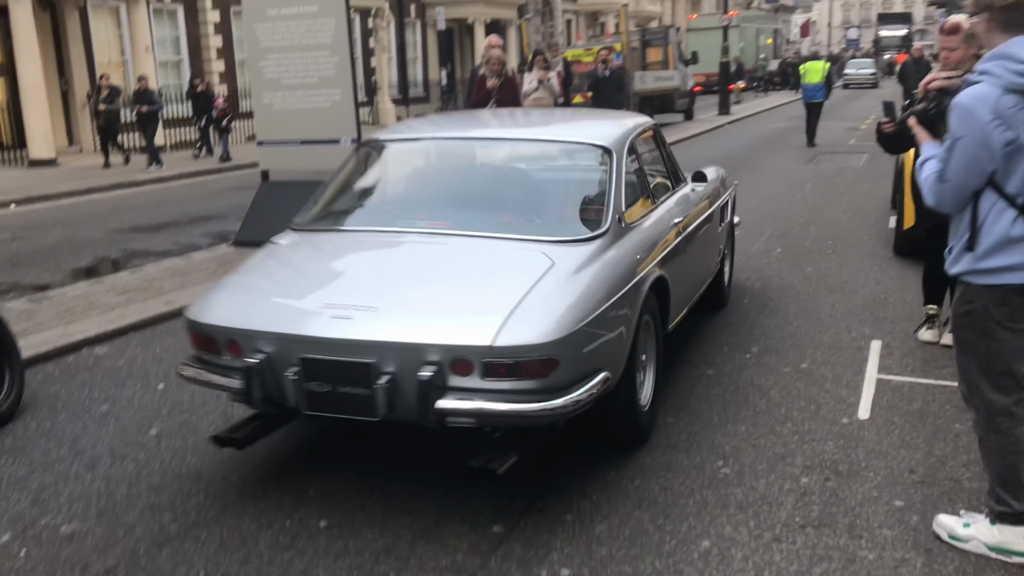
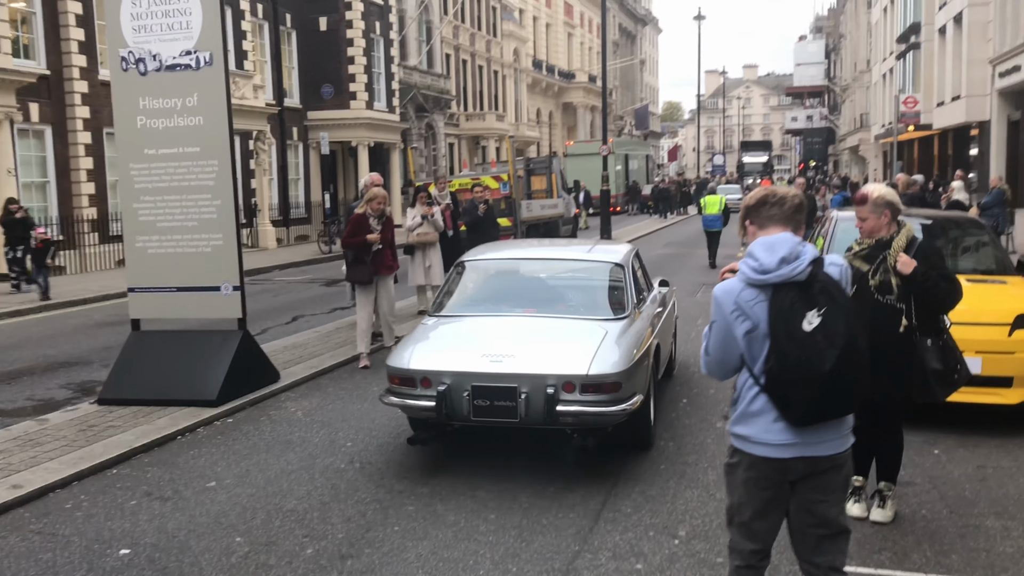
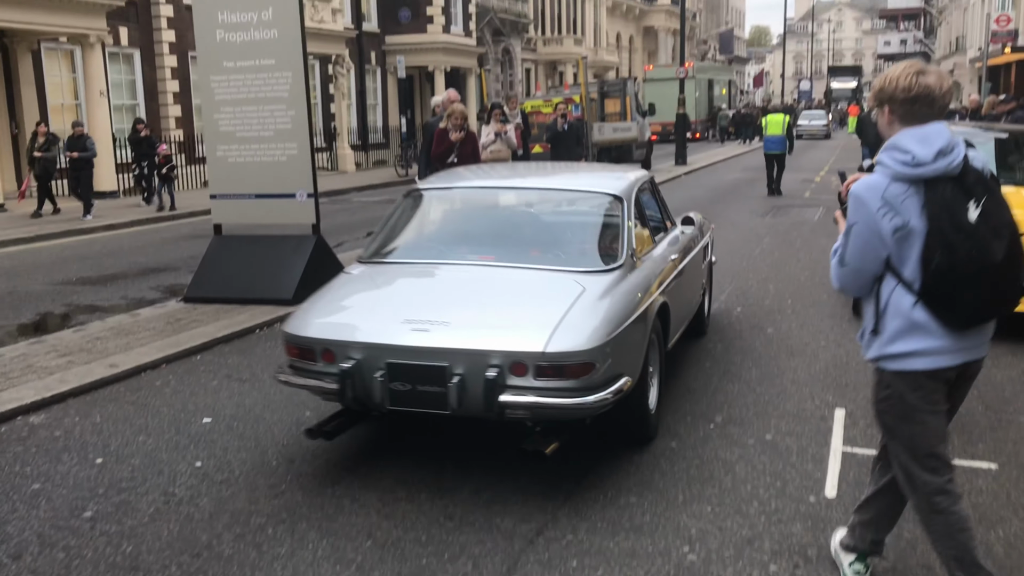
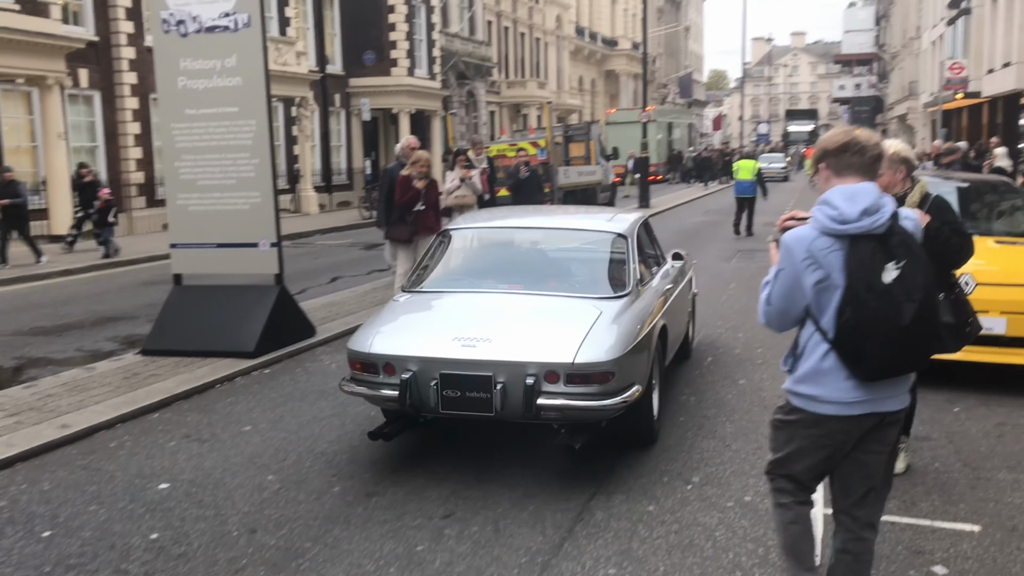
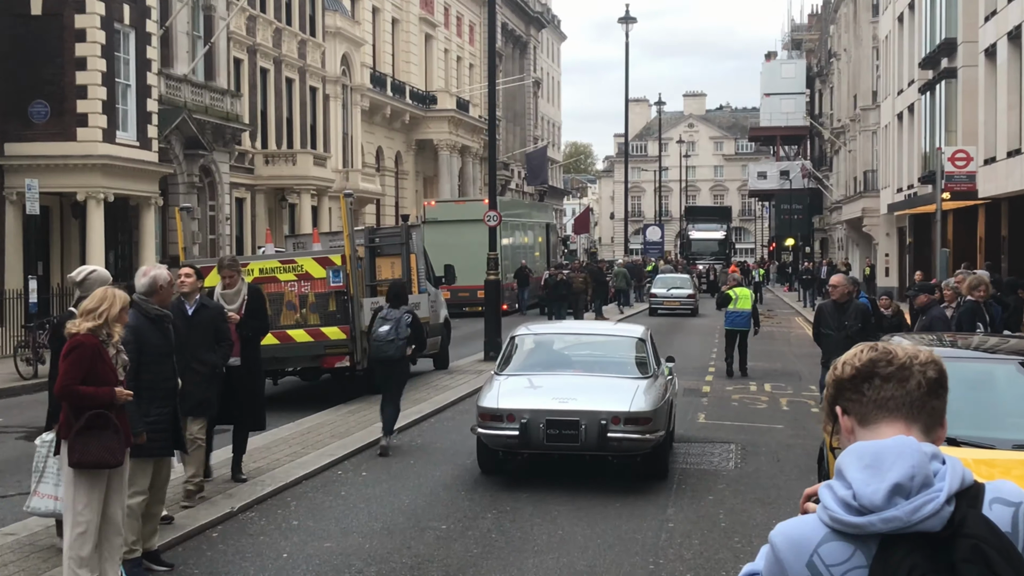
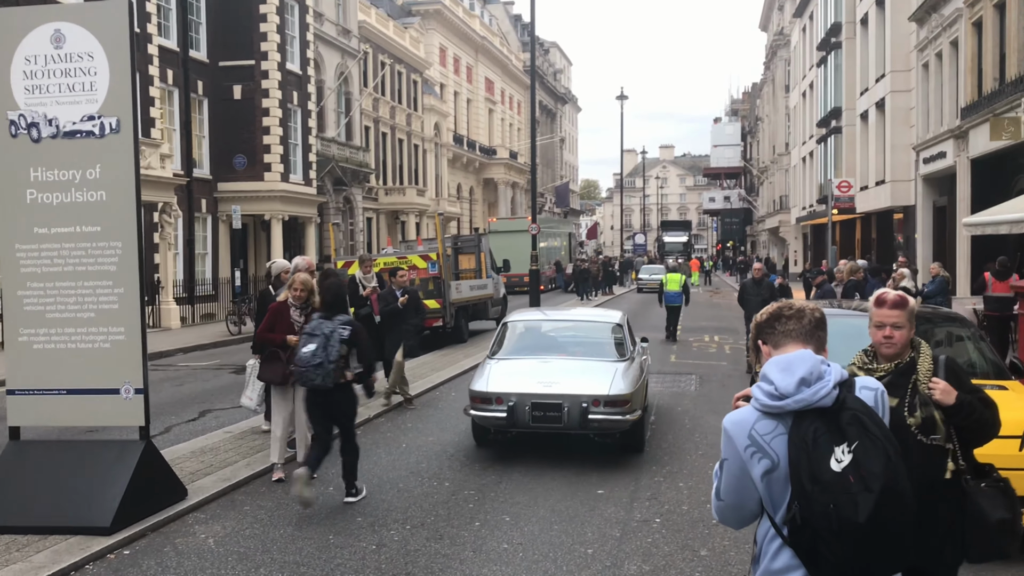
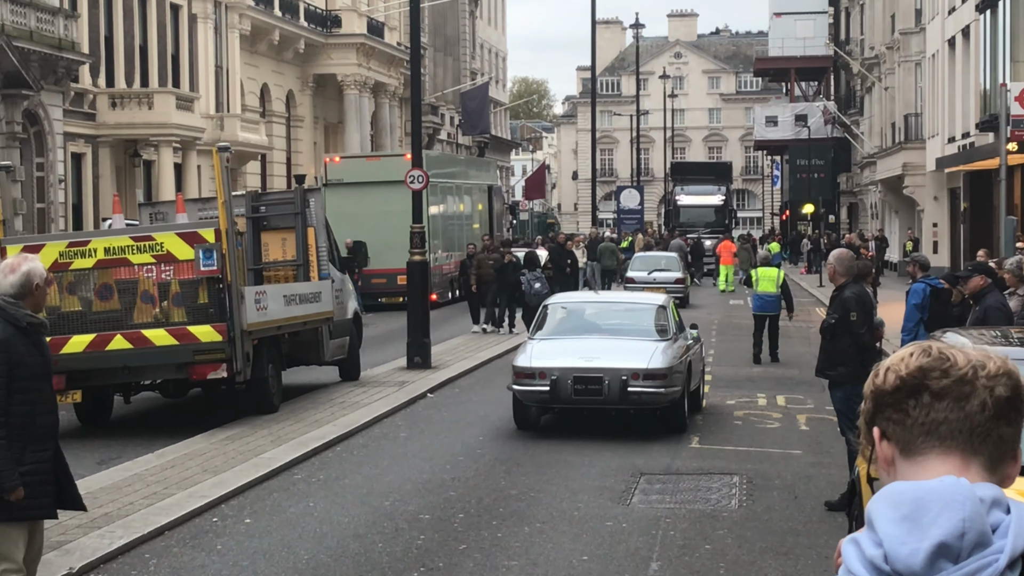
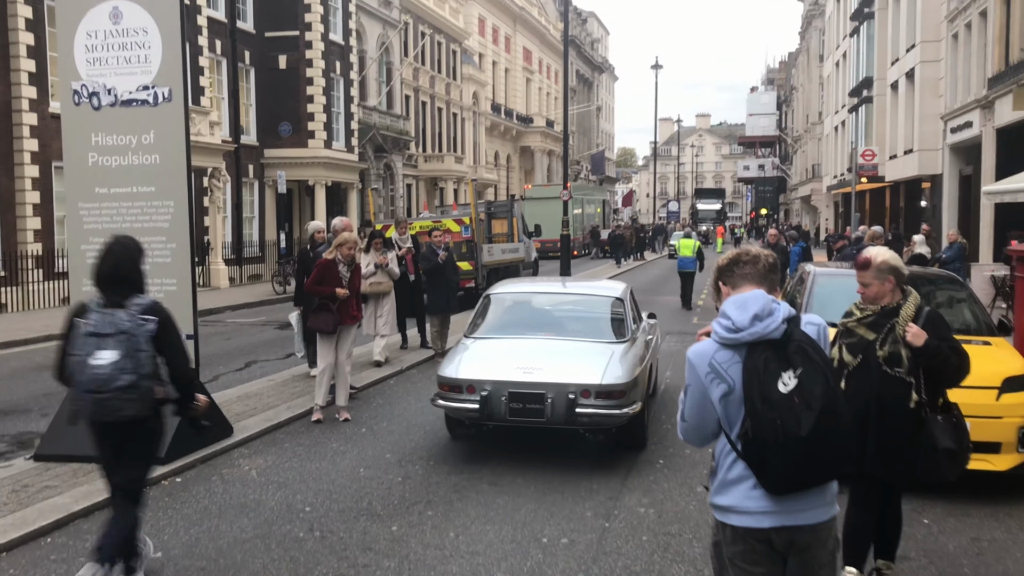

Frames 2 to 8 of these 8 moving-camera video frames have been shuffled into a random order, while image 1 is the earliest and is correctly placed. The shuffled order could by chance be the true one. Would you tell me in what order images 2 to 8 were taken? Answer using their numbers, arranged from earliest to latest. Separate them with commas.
3, 4, 2, 8, 6, 5, 7
